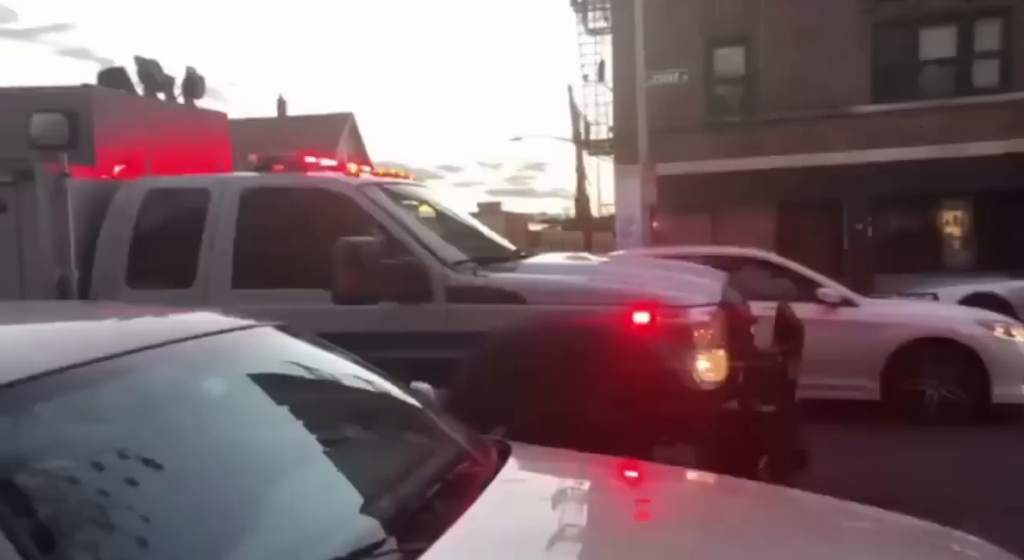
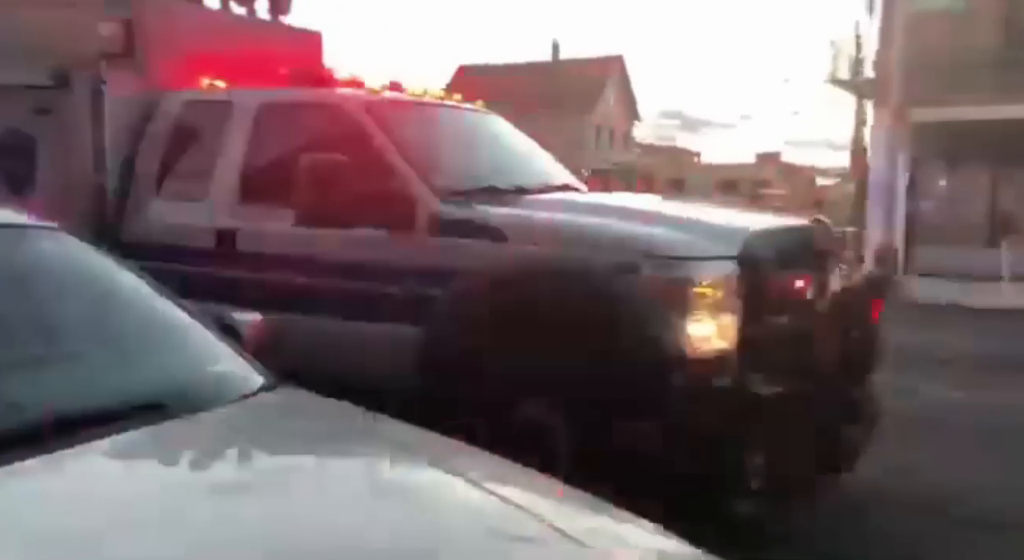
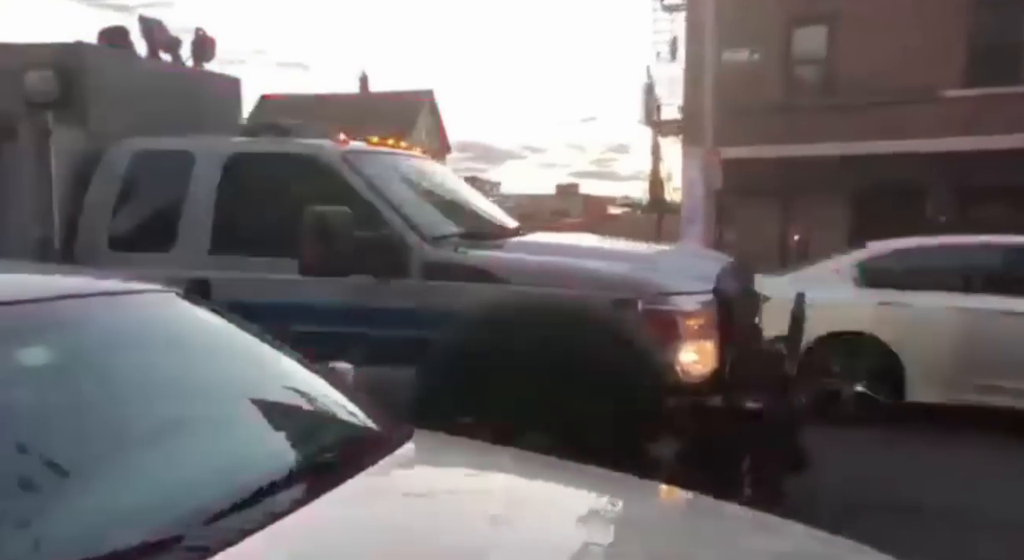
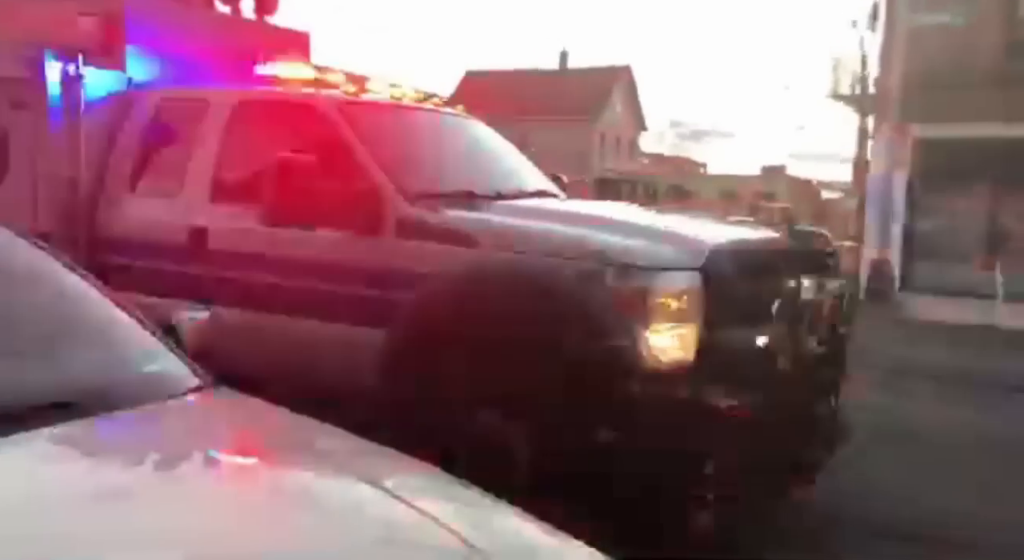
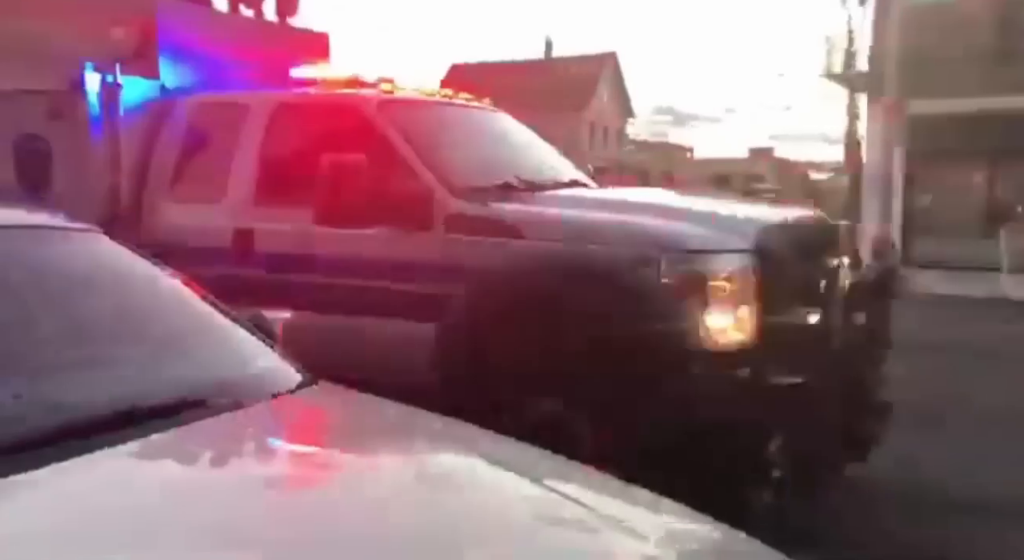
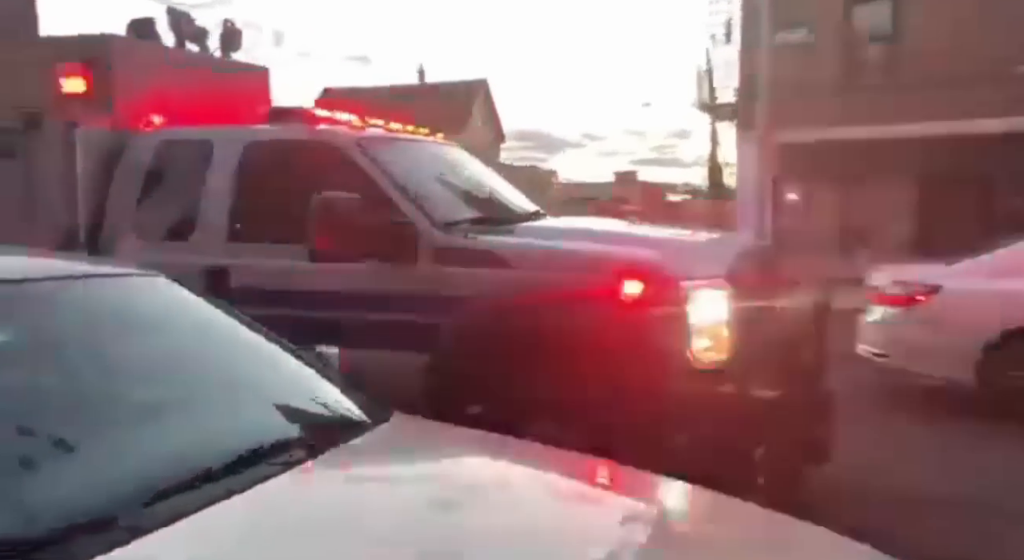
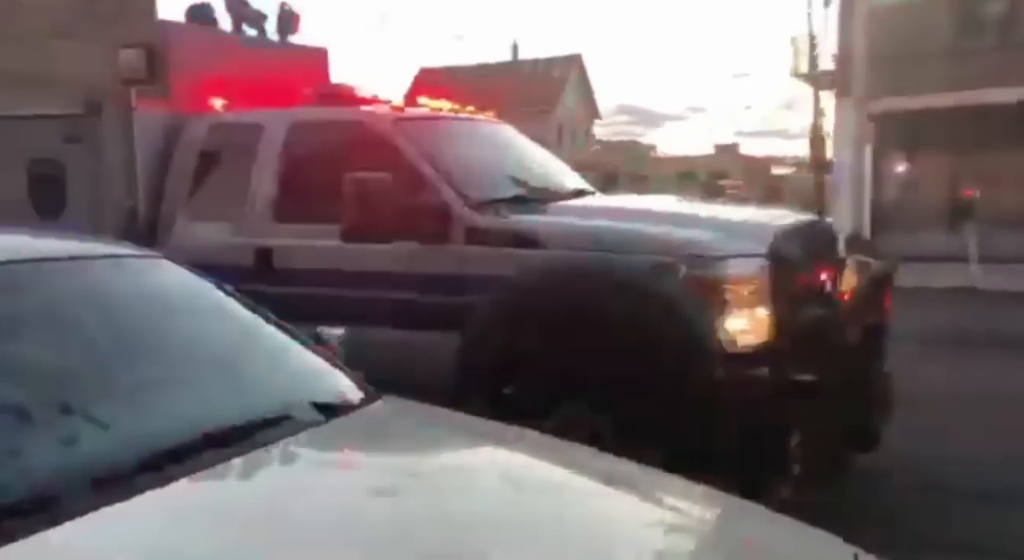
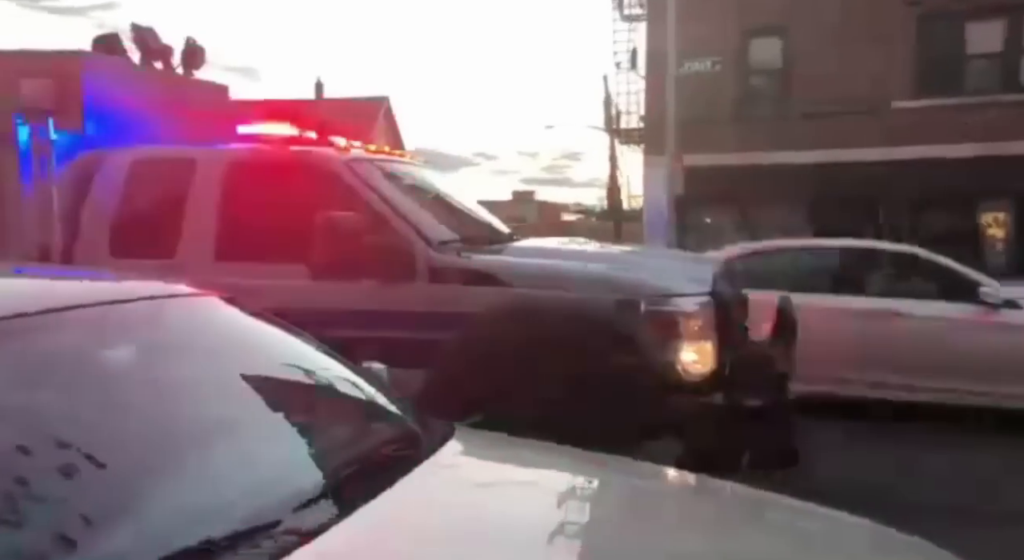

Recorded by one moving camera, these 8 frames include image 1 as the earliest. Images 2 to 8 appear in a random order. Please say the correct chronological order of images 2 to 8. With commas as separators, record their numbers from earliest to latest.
8, 3, 6, 7, 5, 2, 4
